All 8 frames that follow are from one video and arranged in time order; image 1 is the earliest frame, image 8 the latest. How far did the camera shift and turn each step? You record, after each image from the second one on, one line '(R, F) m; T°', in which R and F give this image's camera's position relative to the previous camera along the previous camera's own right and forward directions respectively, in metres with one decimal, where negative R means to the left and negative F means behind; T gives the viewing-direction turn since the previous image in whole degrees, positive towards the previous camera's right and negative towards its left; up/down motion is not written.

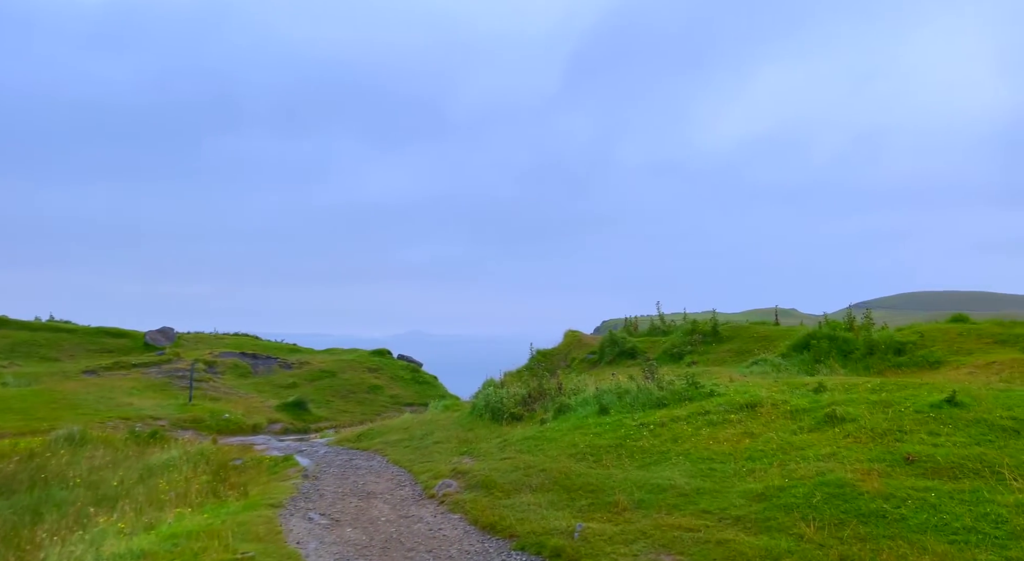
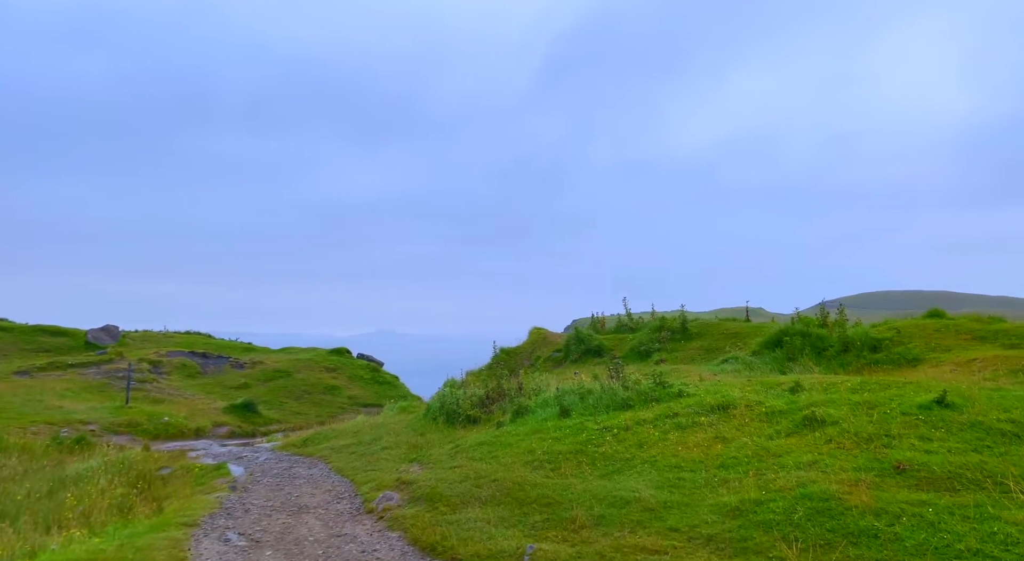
(+0.3, +1.1) m; +2°
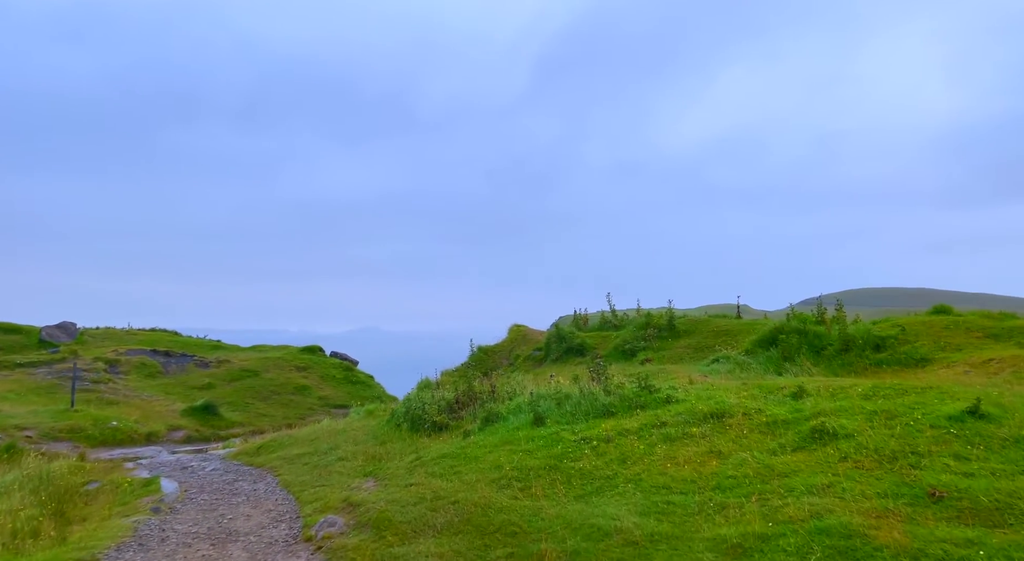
(+0.3, +1.4) m; +1°
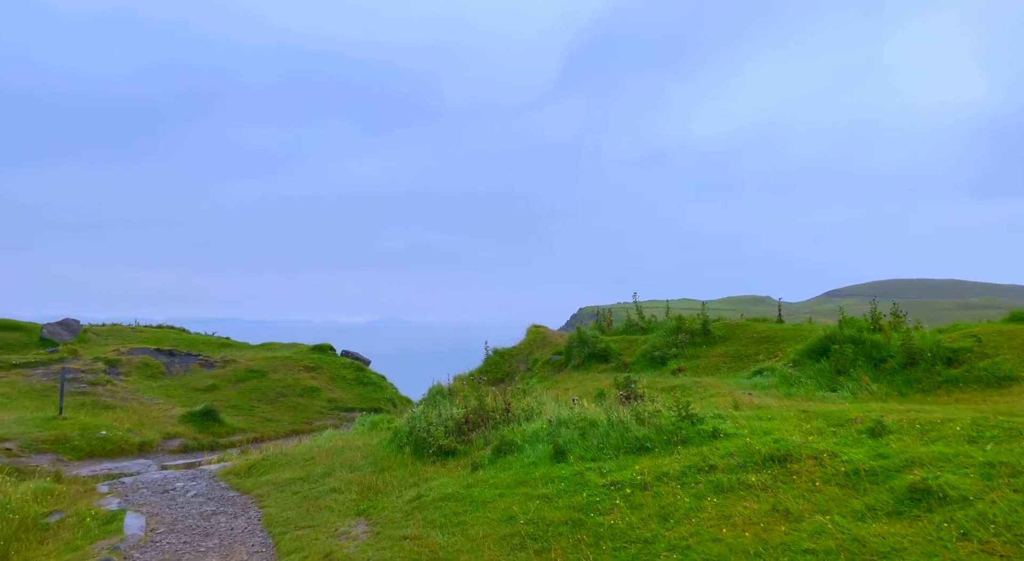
(+0.1, +1.7) m; -2°
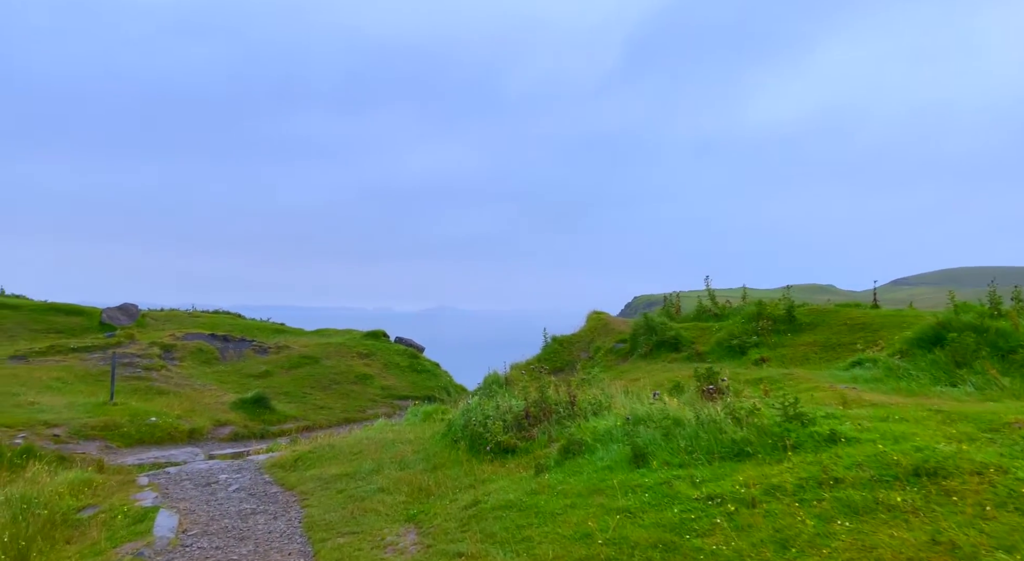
(-0.2, +1.3) m; -4°
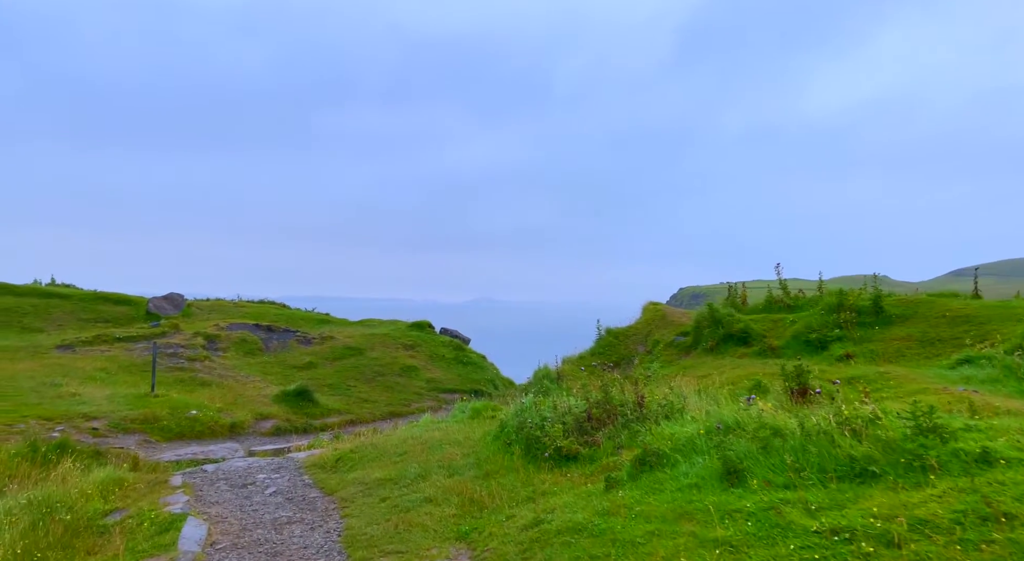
(-0.3, +1.2) m; -4°
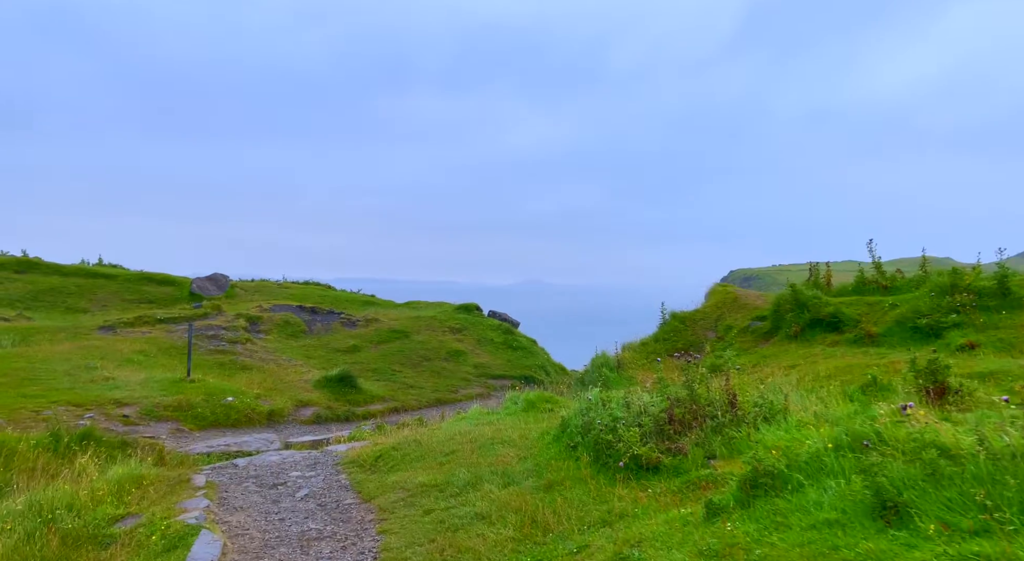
(-0.2, +1.6) m; -4°
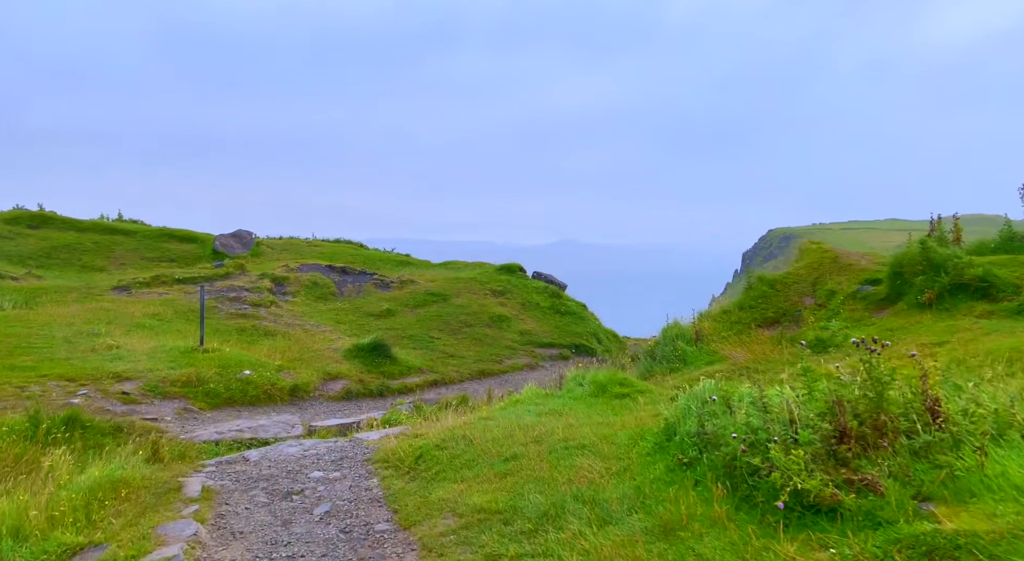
(-0.6, +2.5) m; -3°
